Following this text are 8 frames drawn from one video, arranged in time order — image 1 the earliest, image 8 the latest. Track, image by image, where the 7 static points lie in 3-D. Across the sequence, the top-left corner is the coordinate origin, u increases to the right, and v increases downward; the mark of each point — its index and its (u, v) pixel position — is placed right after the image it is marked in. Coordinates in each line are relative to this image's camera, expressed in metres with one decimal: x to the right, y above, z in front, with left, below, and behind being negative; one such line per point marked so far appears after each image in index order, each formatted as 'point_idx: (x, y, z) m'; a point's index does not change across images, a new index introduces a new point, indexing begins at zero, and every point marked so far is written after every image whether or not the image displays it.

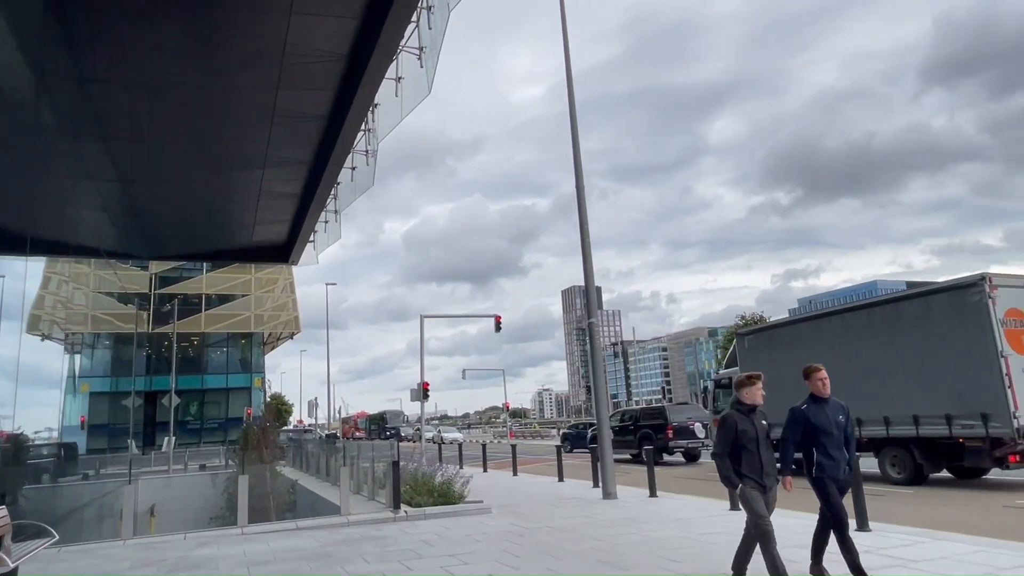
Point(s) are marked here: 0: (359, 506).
0: (-2.9, -4.1, +12.5) m
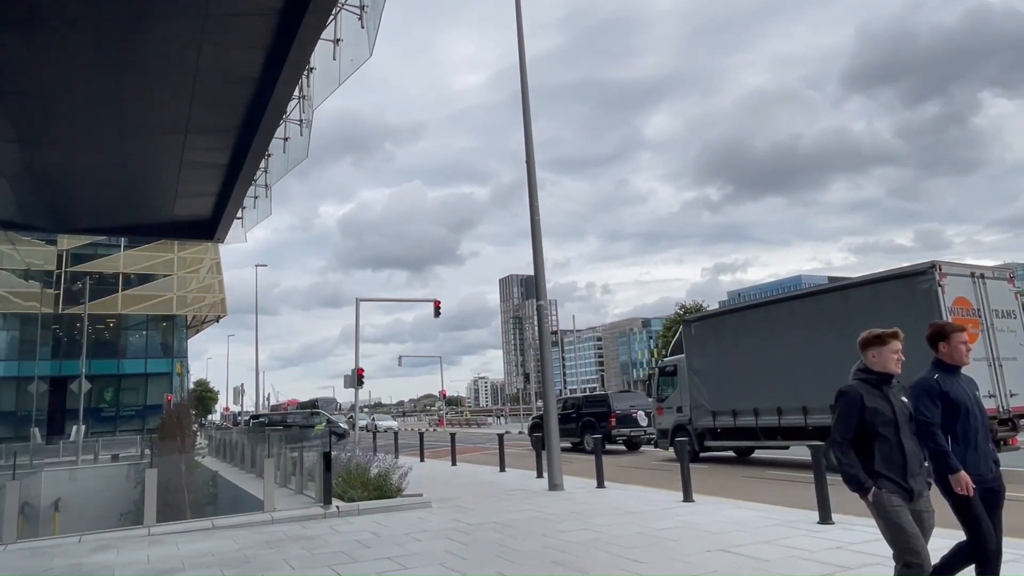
0: (-3.9, -3.6, +11.5) m
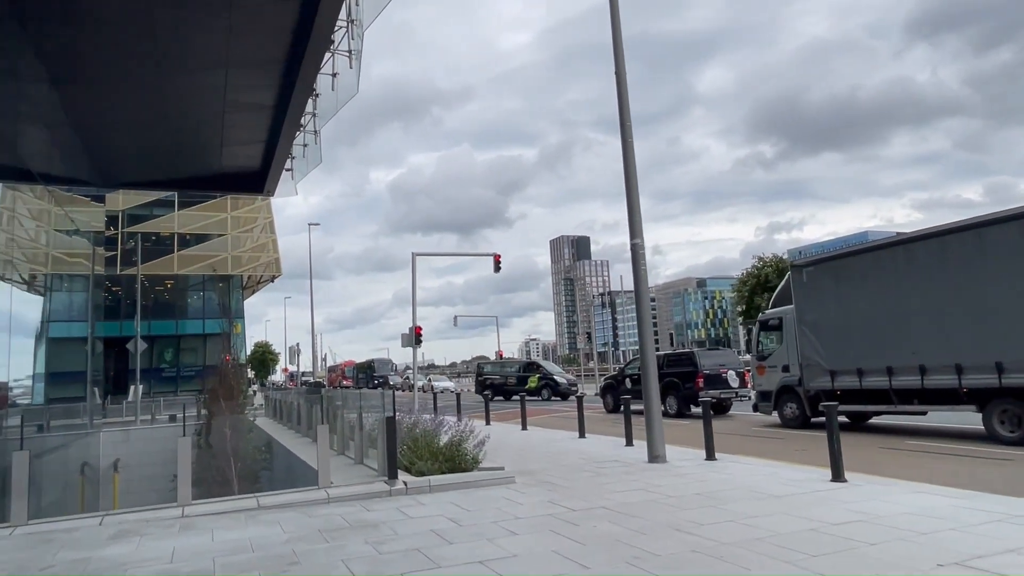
0: (-2.5, -2.7, +10.0) m
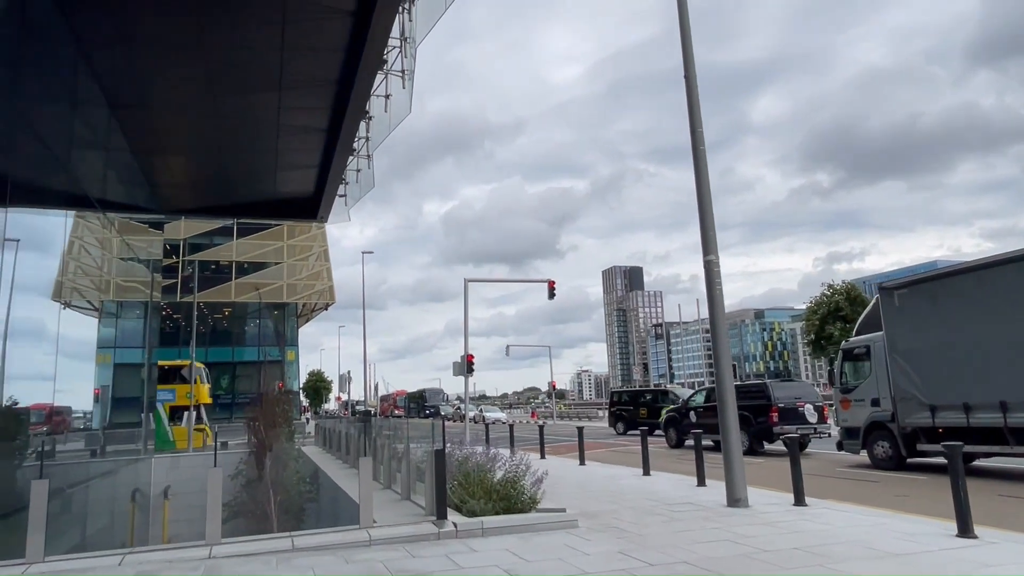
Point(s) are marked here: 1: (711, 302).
0: (-1.7, -3.0, +9.2) m
1: (+2.8, -0.2, +9.4) m
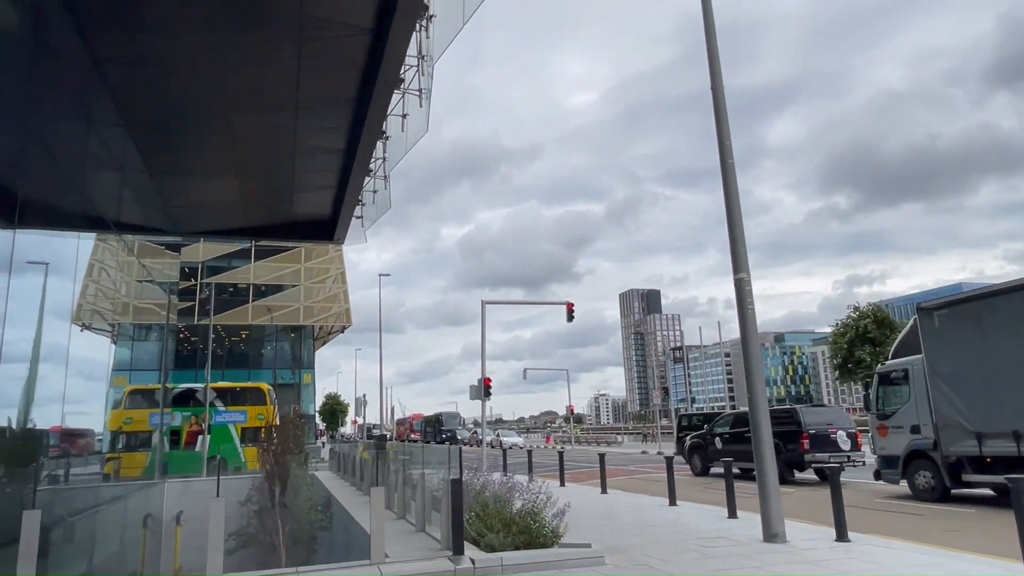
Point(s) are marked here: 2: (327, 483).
0: (-1.4, -3.2, +8.7) m
1: (+3.0, -0.5, +8.9) m
2: (-3.9, -4.1, +14.2) m
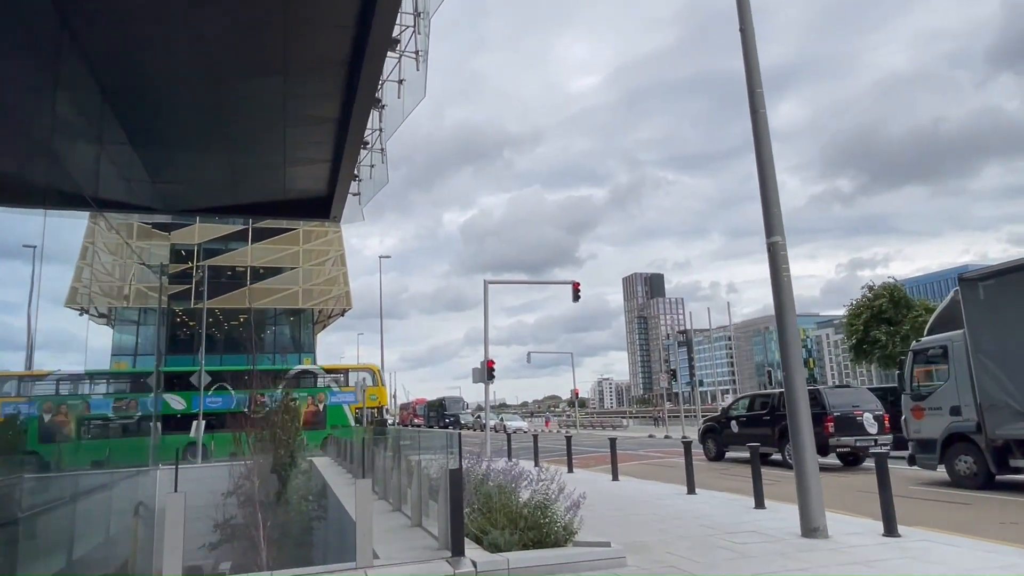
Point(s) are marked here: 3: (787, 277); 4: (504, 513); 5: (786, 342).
0: (-1.3, -2.9, +7.8) m
1: (+3.1, 0.0, +7.9) m
2: (-3.8, -3.6, +13.4) m
3: (+3.2, +0.1, +7.9) m
4: (-0.1, -2.3, +6.9) m
5: (+3.2, -0.6, +7.8) m
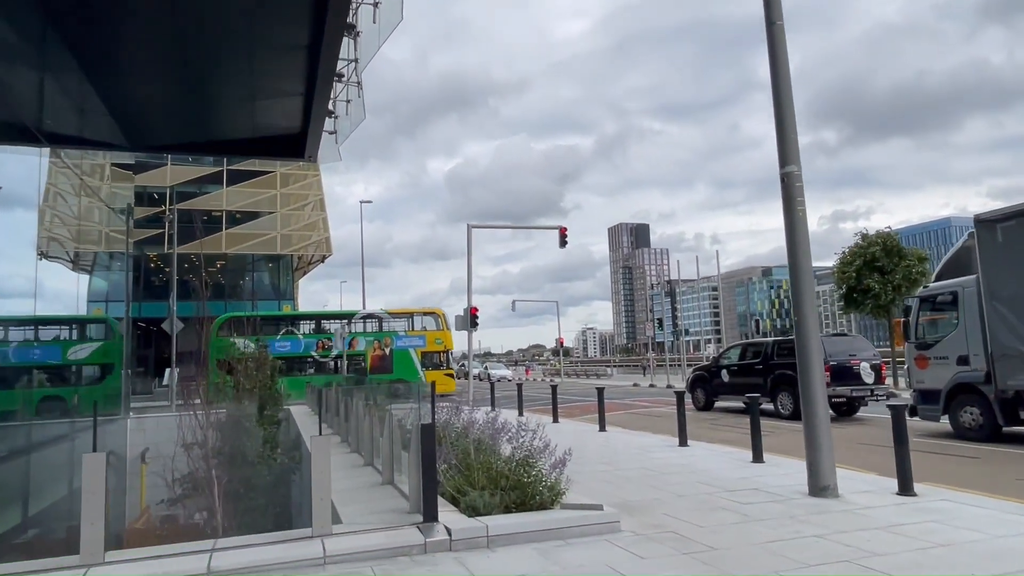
0: (-1.5, -2.2, +7.1) m
1: (+2.9, +0.6, +7.1) m
2: (-4.1, -2.5, +12.6) m
3: (+3.0, +0.8, +7.1) m
4: (-0.3, -1.7, +6.2) m
5: (+3.0, +0.1, +7.1) m
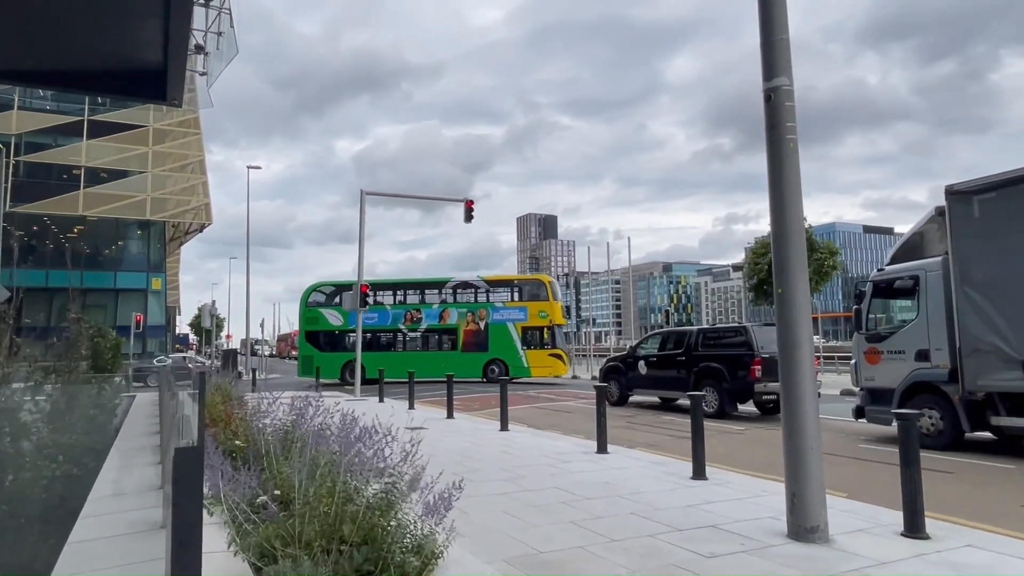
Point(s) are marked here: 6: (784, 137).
0: (-2.5, -1.7, +4.5) m
1: (+2.0, +0.9, +5.1) m
2: (-5.9, -1.8, +9.6) m
3: (+2.1, +1.1, +5.1) m
4: (-1.1, -1.3, +3.8) m
5: (+2.0, +0.4, +5.1) m
6: (+2.1, +1.2, +5.1) m
